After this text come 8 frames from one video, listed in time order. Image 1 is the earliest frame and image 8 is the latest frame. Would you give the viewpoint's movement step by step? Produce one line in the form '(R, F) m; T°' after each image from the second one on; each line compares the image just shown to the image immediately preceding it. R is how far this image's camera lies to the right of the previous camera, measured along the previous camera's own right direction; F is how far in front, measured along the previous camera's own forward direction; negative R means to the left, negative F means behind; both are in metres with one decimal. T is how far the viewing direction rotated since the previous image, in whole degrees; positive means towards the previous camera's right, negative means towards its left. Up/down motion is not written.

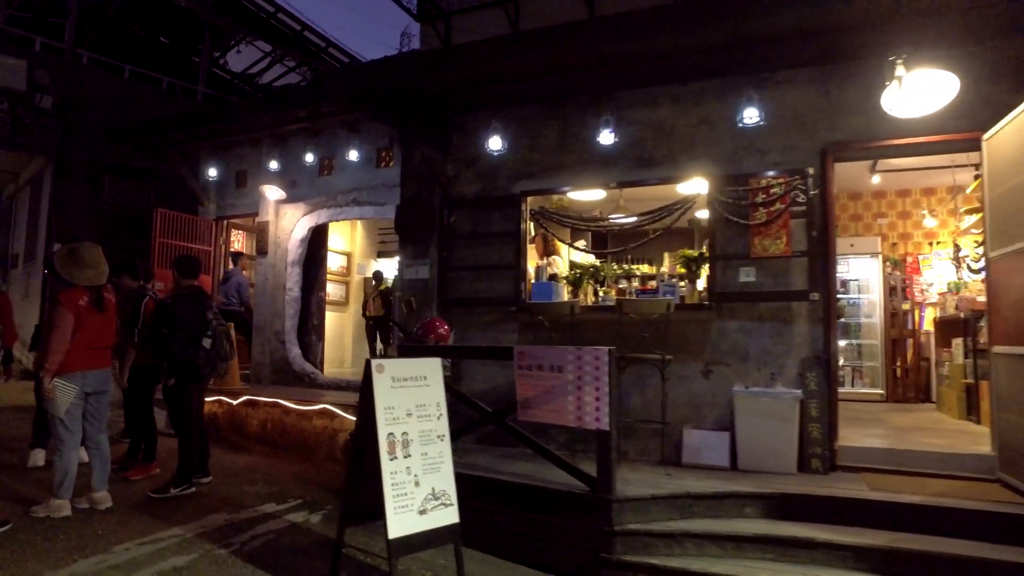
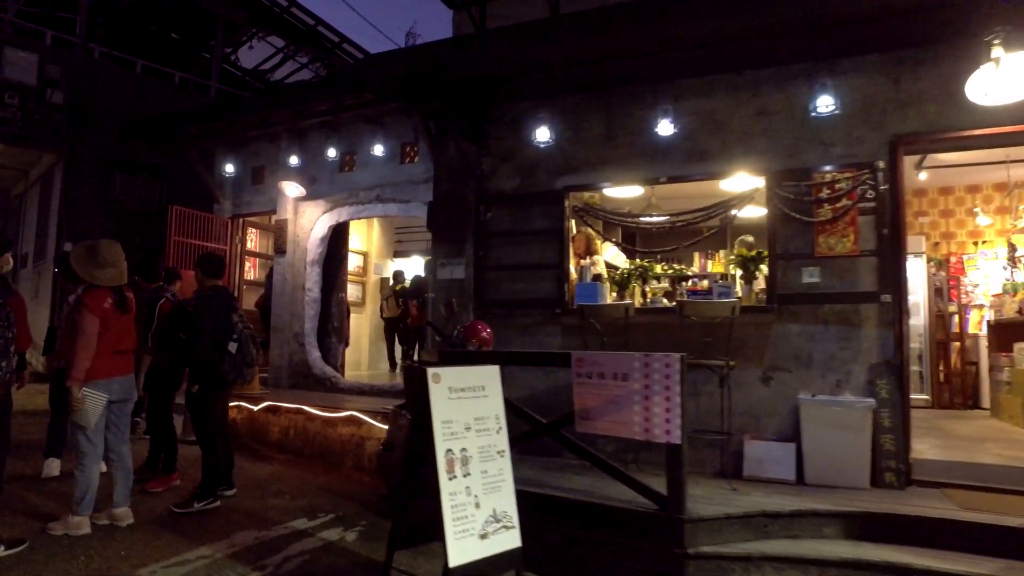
(-0.3, +0.4) m; 0°
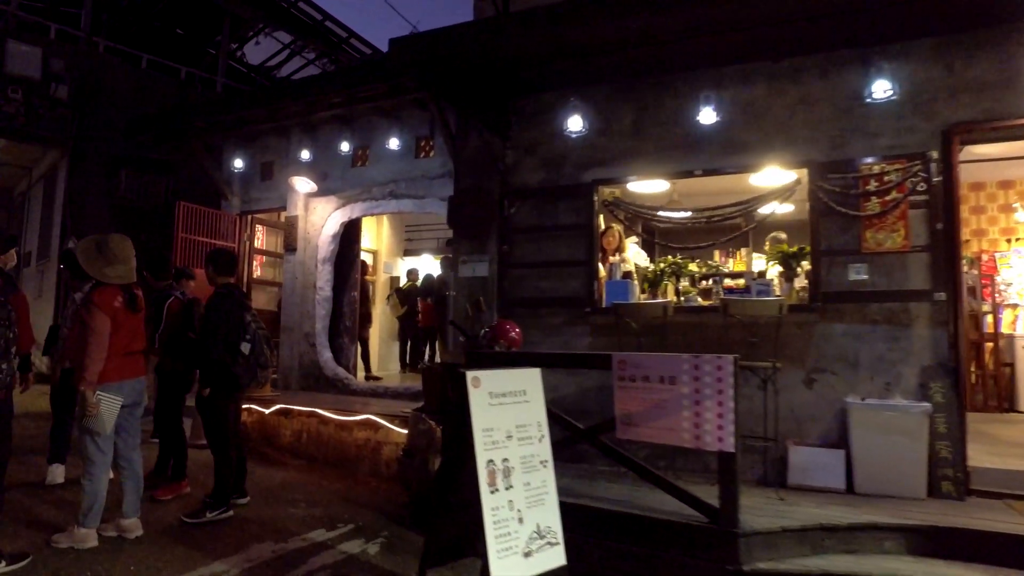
(-0.2, +0.3) m; 0°
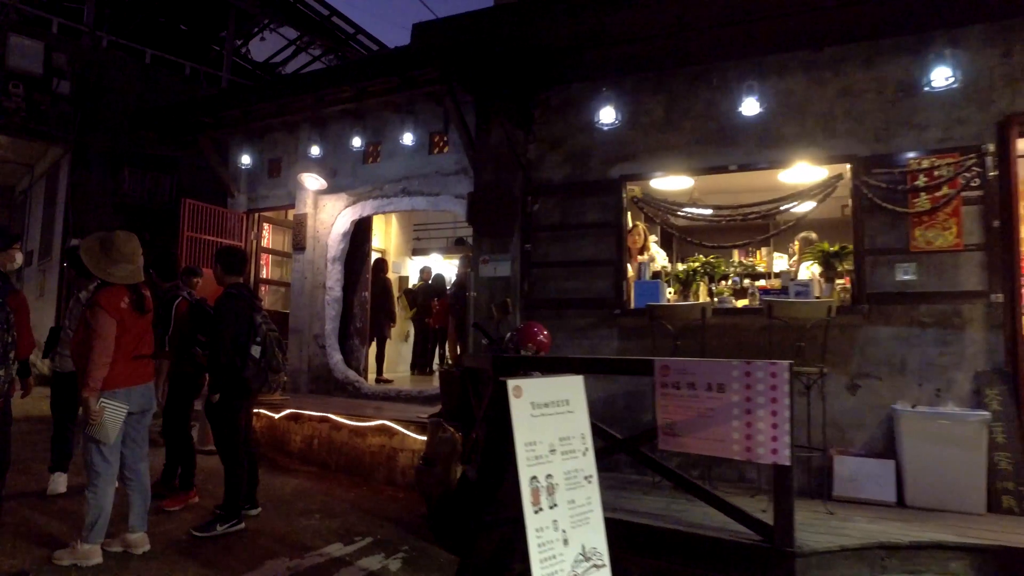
(-0.2, +0.3) m; 0°
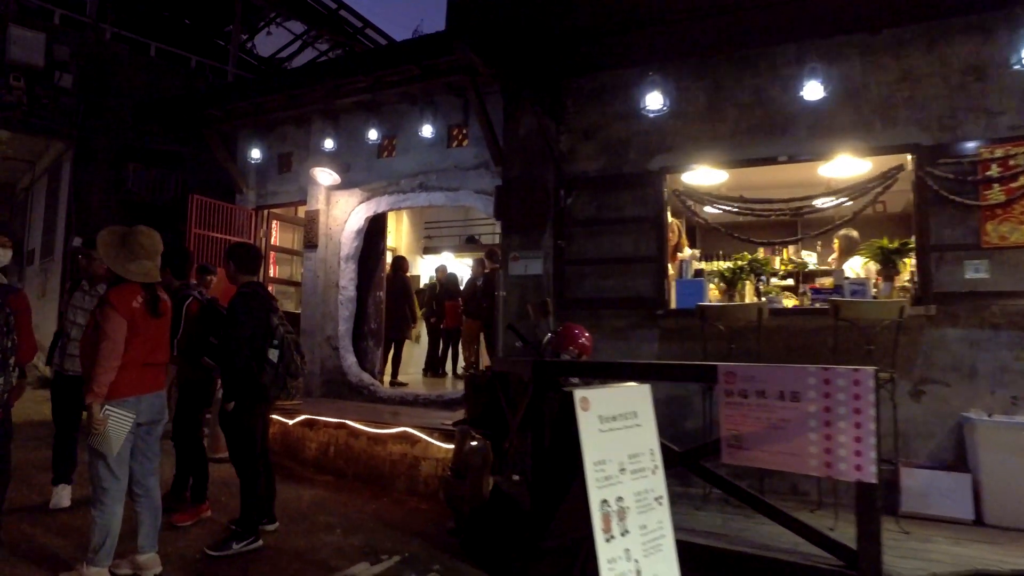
(-0.2, +0.4) m; 0°
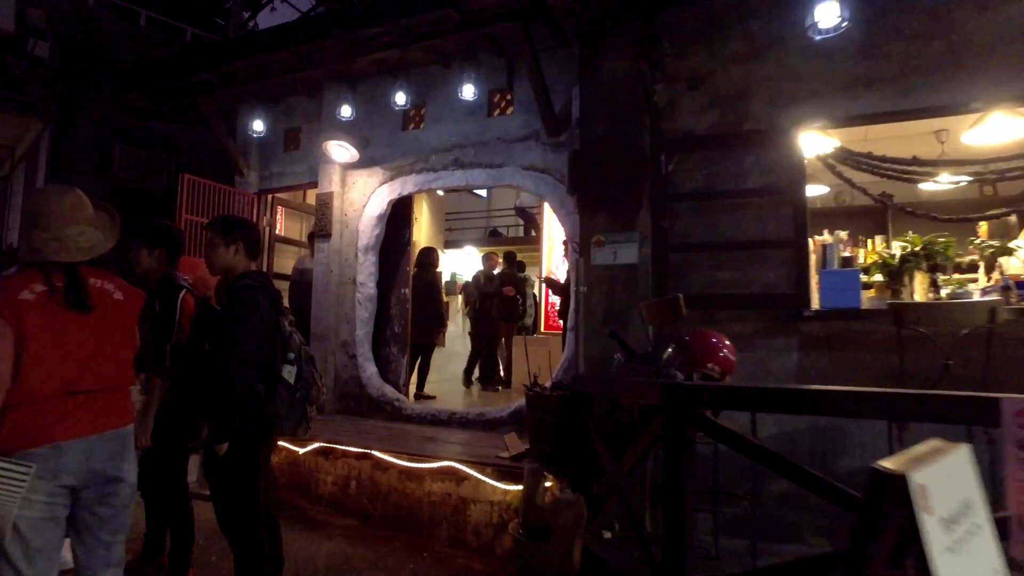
(-0.5, +1.4) m; 0°
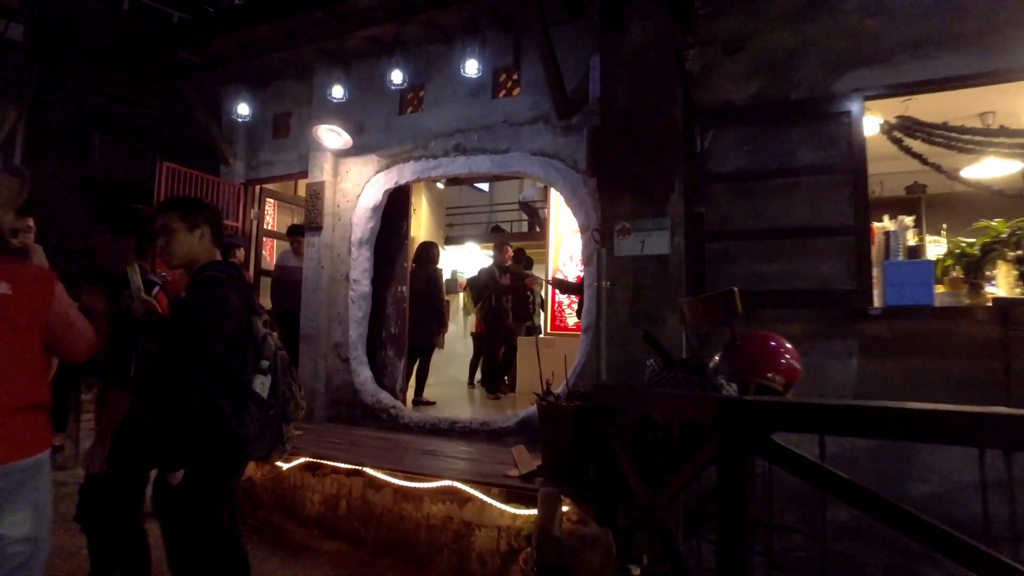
(-0.1, +0.6) m; 0°
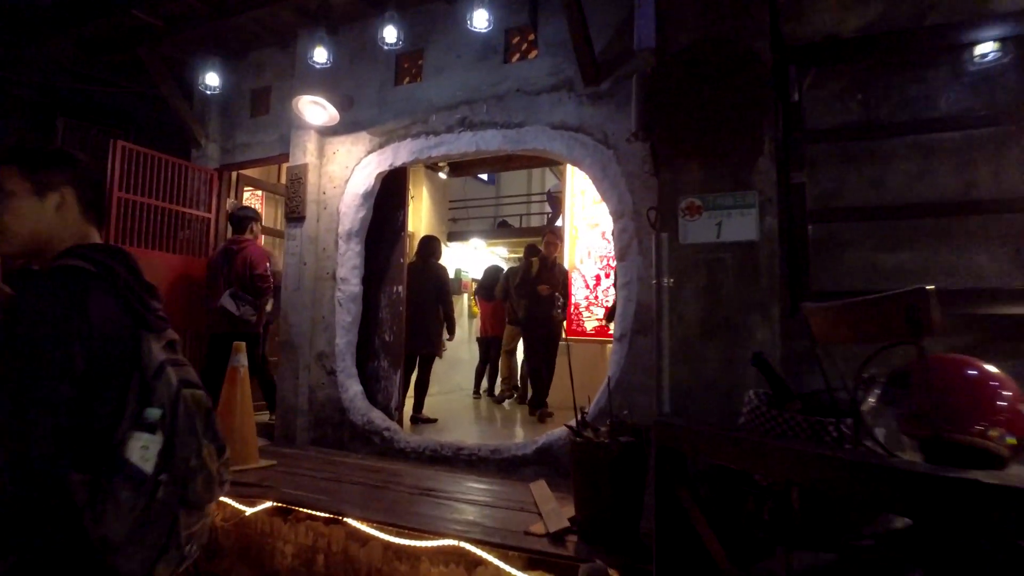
(-0.1, +1.0) m; 0°
